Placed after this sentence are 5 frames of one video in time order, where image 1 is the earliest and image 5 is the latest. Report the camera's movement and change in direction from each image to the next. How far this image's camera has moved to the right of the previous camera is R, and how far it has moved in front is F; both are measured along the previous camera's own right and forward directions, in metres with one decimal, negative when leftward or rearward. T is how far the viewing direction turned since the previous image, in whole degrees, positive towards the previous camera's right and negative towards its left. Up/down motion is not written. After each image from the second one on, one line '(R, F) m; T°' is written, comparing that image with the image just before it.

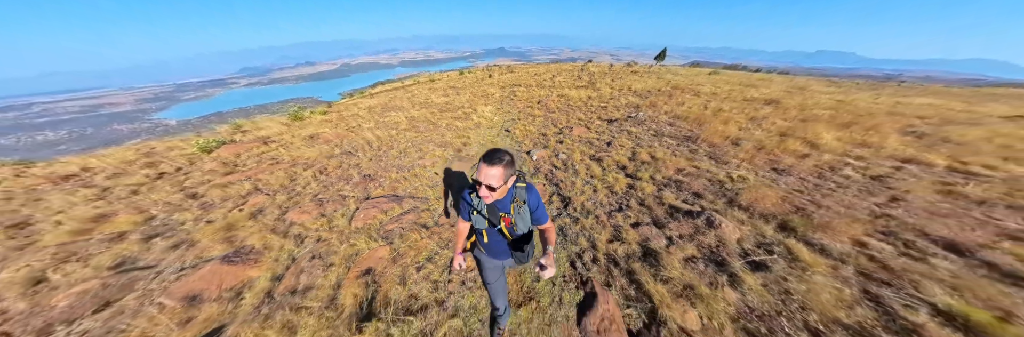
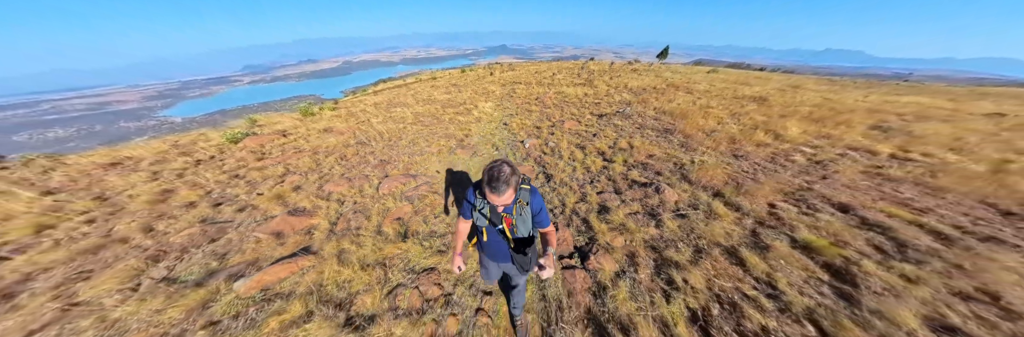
(+0.2, -1.0) m; 0°
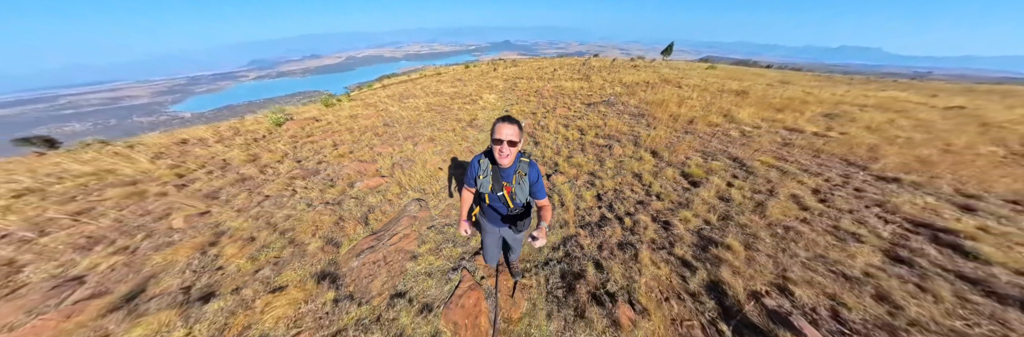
(+0.2, -2.0) m; -1°
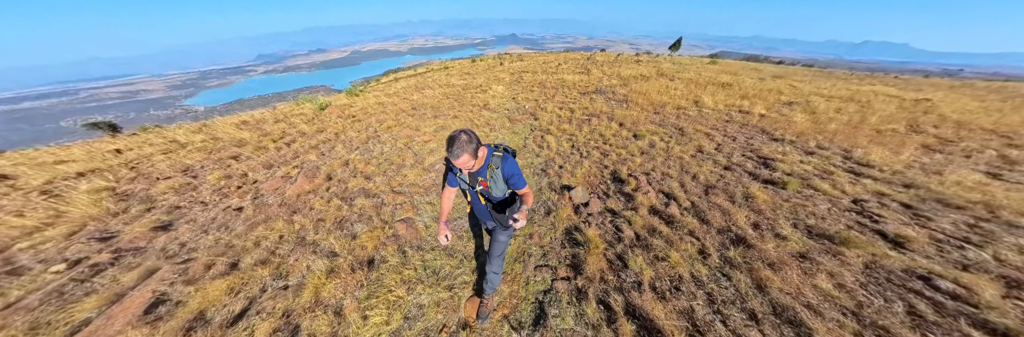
(0.0, -2.4) m; -1°
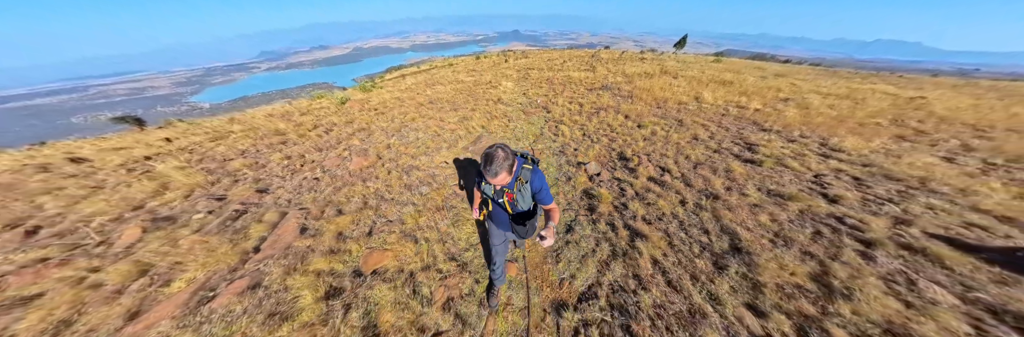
(-0.5, -0.9) m; -1°
